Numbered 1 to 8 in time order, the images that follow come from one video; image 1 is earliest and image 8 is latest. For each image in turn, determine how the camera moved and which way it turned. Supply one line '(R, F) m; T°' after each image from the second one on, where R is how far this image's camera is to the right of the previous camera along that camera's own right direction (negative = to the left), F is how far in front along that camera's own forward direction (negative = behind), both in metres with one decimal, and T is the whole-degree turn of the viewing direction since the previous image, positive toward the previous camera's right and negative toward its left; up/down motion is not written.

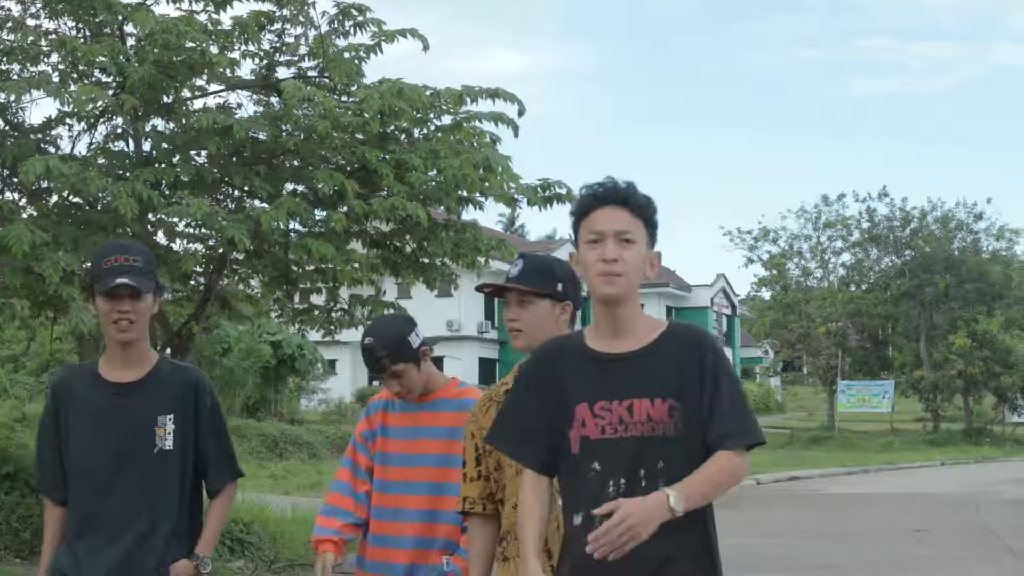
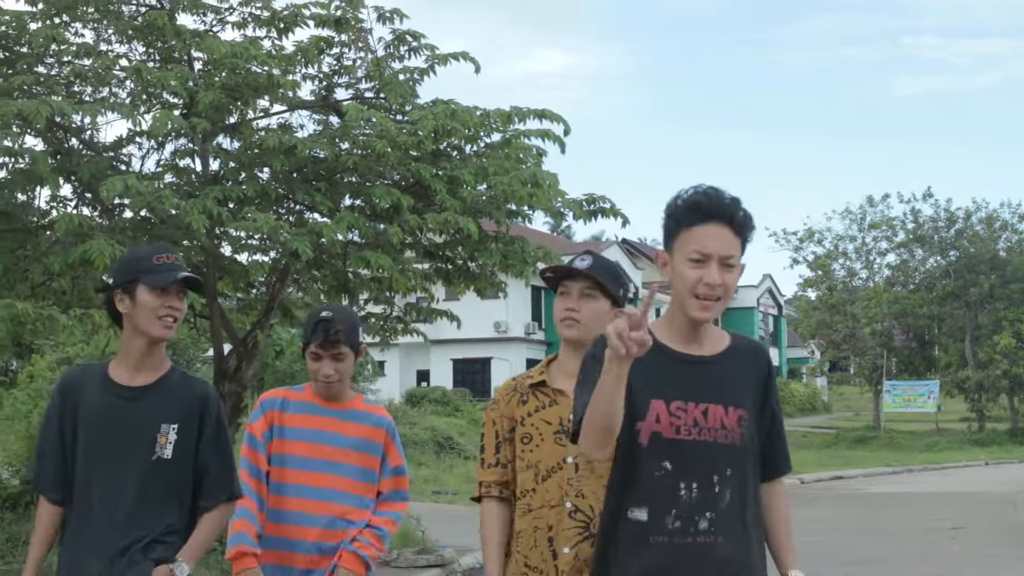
(0.0, -0.4) m; -2°
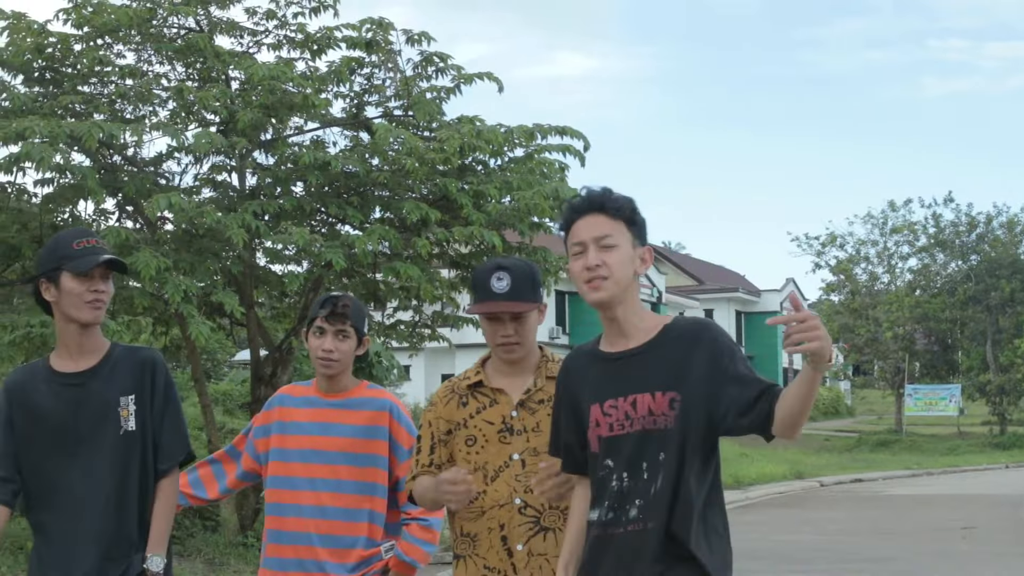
(0.0, -0.4) m; -1°
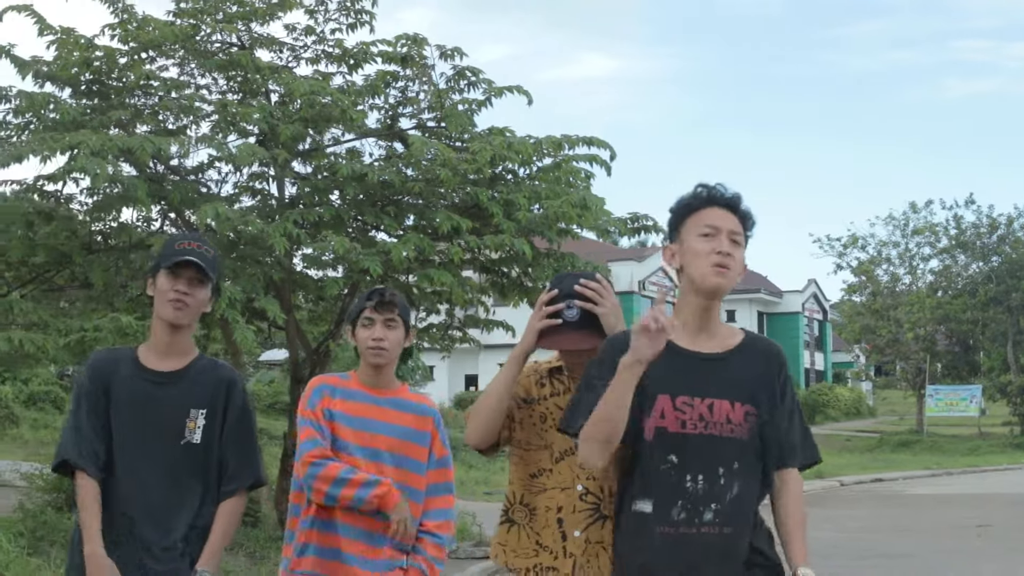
(-0.1, -0.3) m; -1°
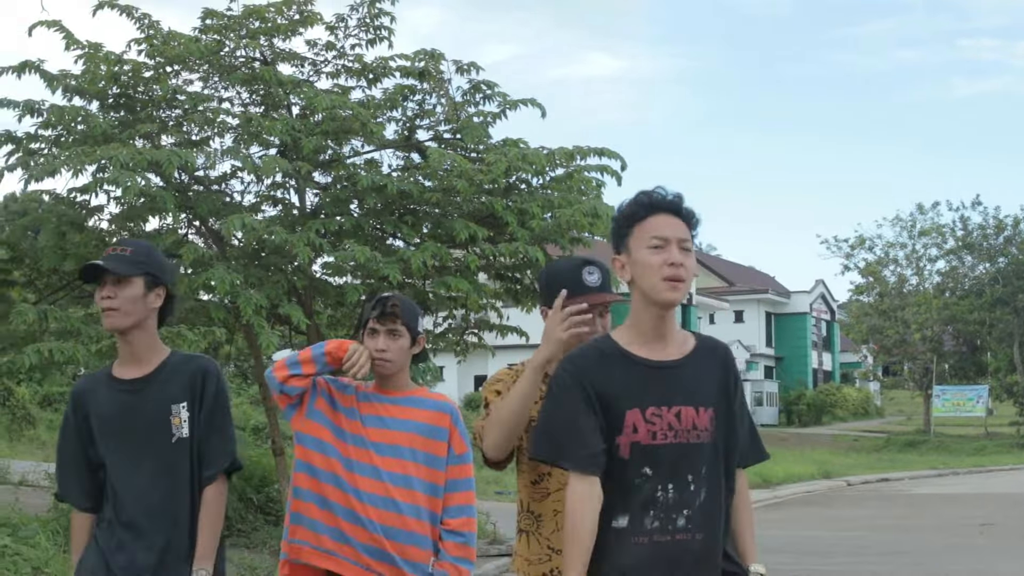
(0.0, -0.3) m; 0°
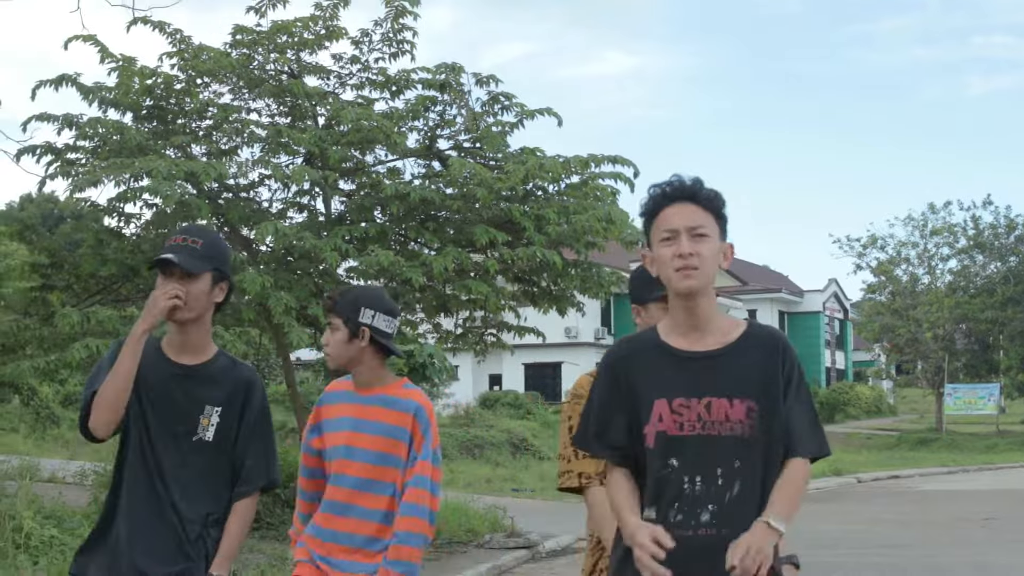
(0.0, -0.4) m; -1°
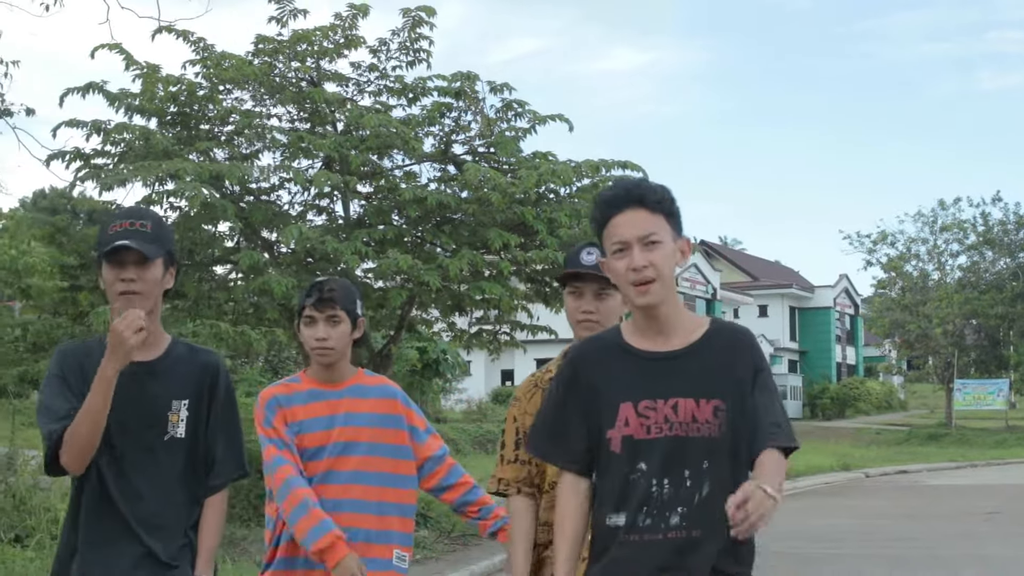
(0.0, -0.3) m; -1°
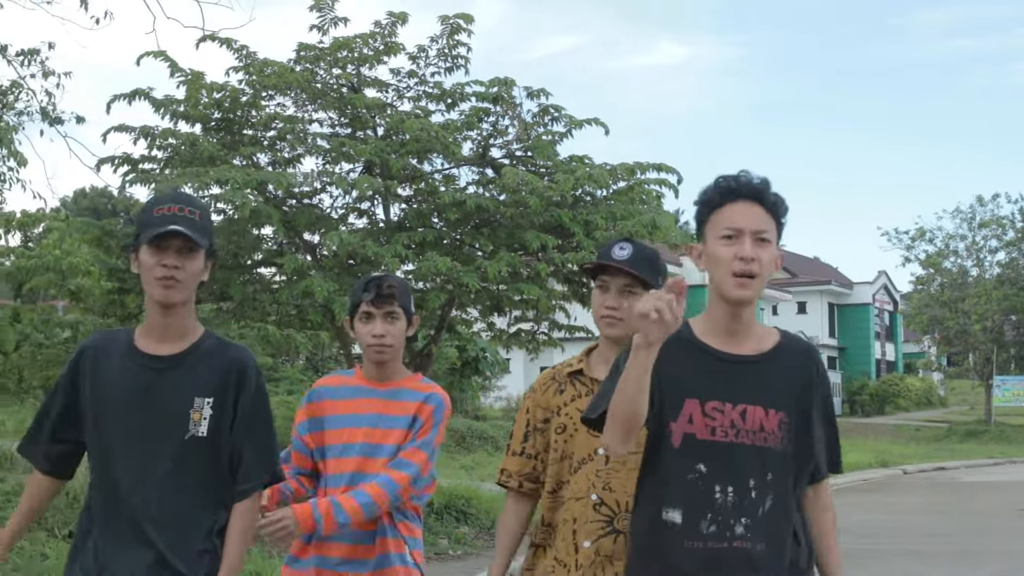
(0.0, -0.2) m; -2°
